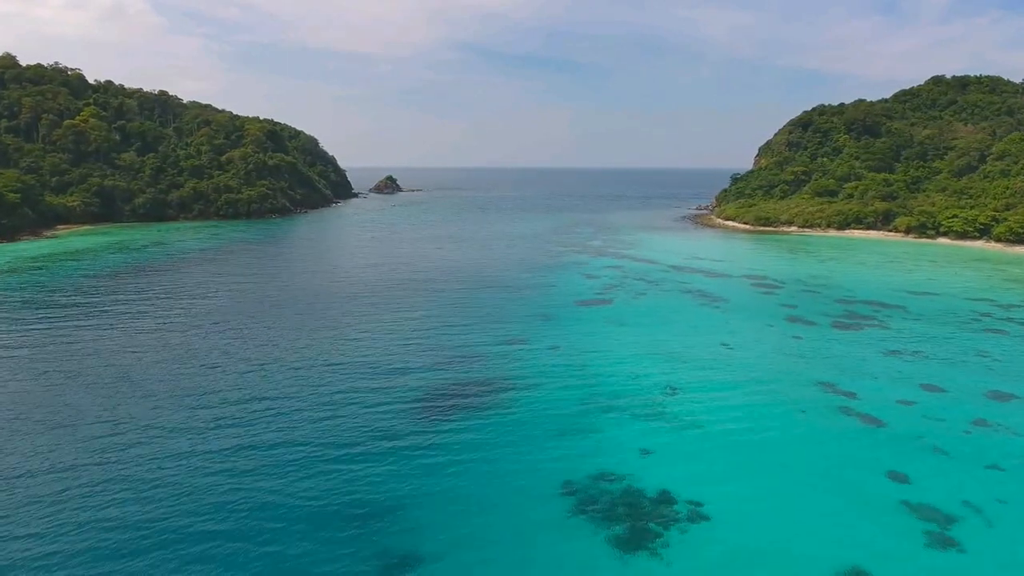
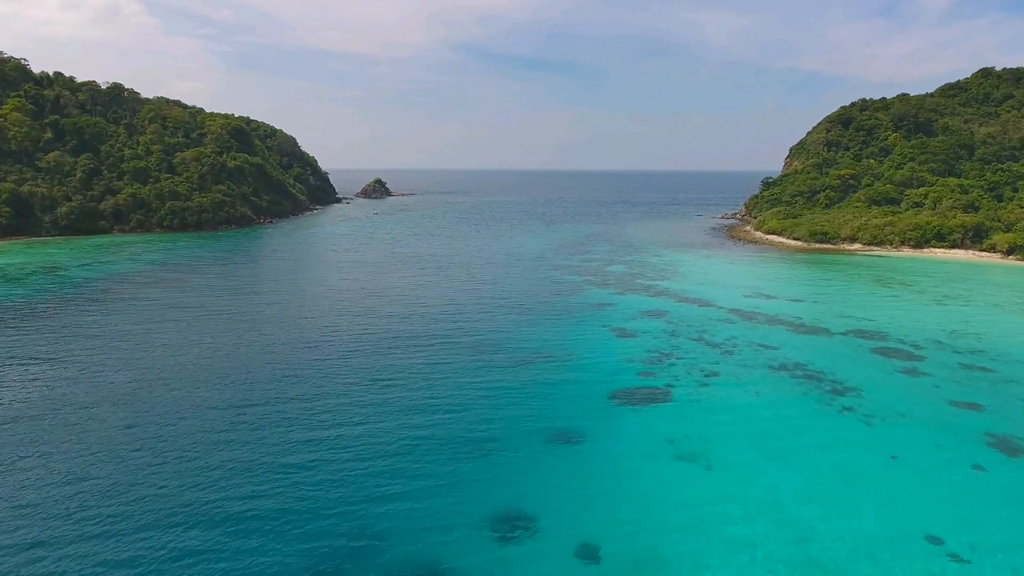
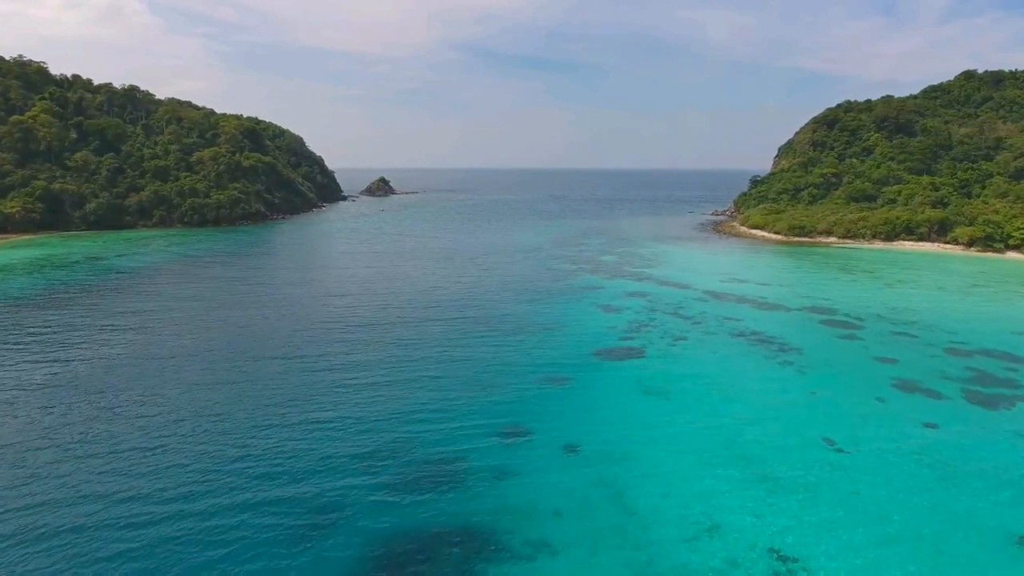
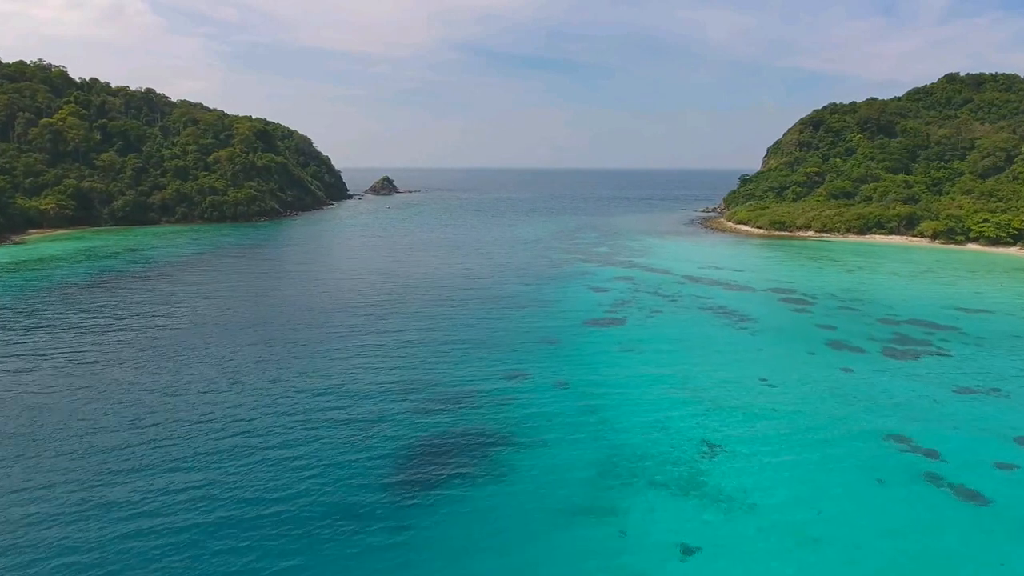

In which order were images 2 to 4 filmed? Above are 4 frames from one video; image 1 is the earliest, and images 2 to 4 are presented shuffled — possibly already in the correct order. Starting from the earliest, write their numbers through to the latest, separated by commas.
4, 3, 2
